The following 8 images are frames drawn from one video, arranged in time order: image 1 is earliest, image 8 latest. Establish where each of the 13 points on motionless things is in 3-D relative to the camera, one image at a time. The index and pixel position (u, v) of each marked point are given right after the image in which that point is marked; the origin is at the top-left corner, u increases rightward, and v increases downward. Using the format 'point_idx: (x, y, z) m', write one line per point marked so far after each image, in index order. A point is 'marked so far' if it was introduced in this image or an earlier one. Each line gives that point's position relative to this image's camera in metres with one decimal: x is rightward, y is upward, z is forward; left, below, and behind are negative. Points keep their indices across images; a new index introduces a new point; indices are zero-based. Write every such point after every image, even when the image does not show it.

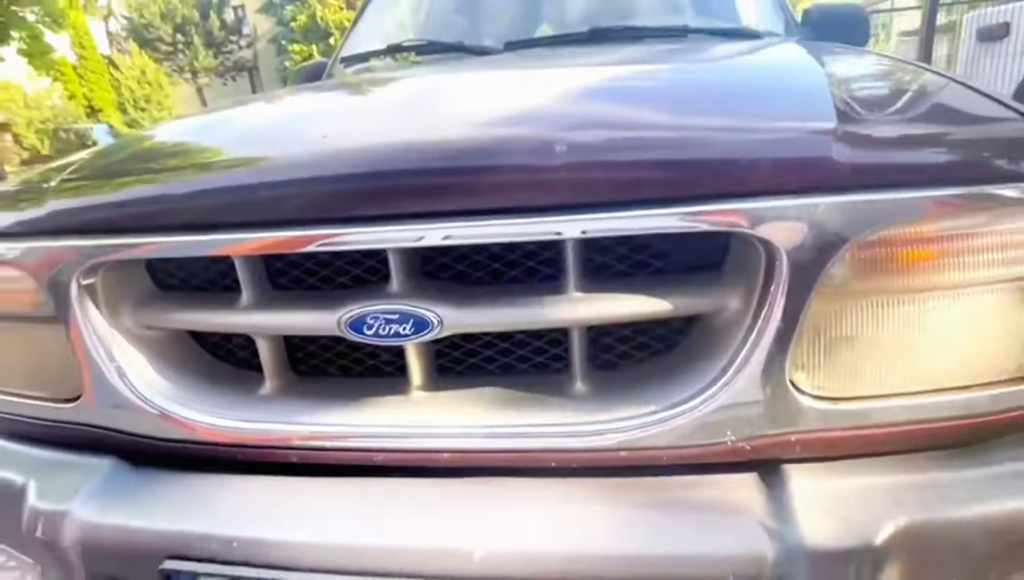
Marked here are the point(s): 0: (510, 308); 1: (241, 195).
0: (-0.1, 0.0, +0.8) m
1: (-0.4, +0.1, +0.9) m
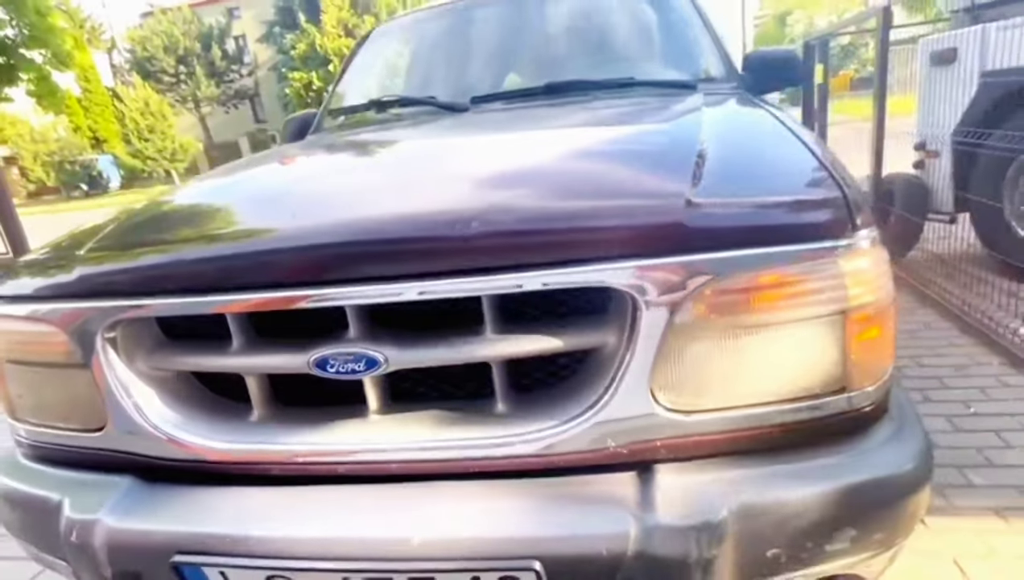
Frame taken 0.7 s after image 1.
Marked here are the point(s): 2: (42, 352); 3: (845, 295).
0: (-0.1, -0.1, +1.0) m
1: (-0.5, +0.1, +1.1) m
2: (-0.9, -0.1, +1.2) m
3: (+0.5, 0.0, +1.0) m
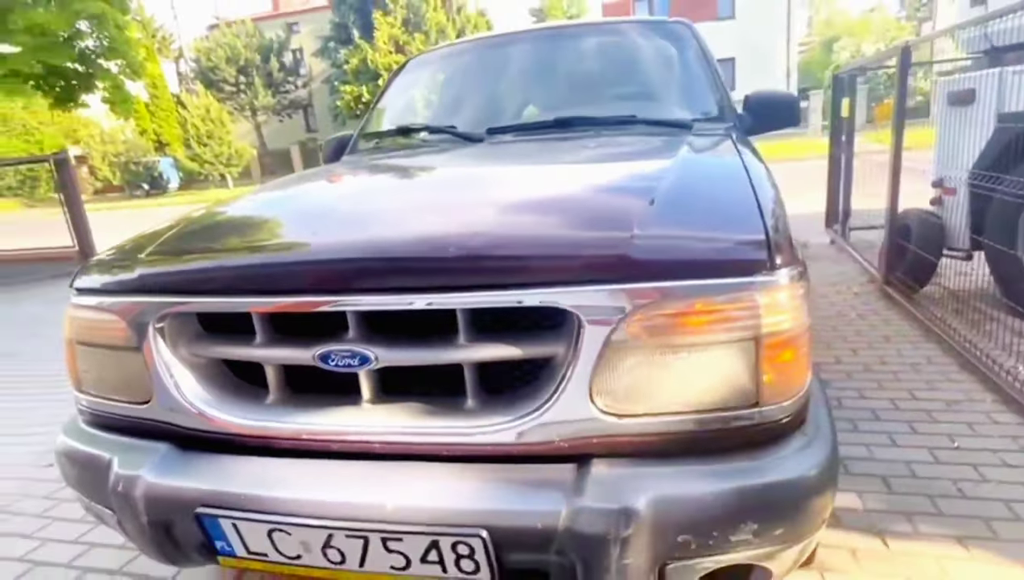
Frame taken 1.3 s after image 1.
0: (-0.2, -0.1, +1.2) m
1: (-0.5, 0.0, +1.3) m
2: (-1.0, -0.1, +1.4) m
3: (+0.5, -0.1, +1.1) m
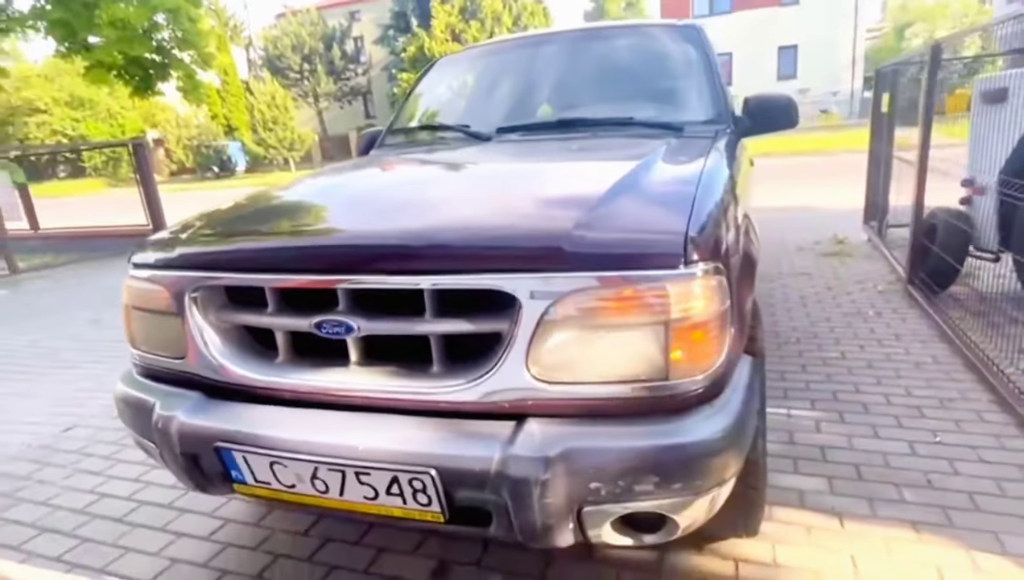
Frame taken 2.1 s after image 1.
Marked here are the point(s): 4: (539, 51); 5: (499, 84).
0: (-0.3, -0.1, +1.5) m
1: (-0.6, +0.1, +1.6) m
2: (-1.1, 0.0, +1.8) m
3: (+0.4, 0.0, +1.3) m
4: (+0.1, +1.3, +3.2) m
5: (-0.1, +1.1, +3.1) m
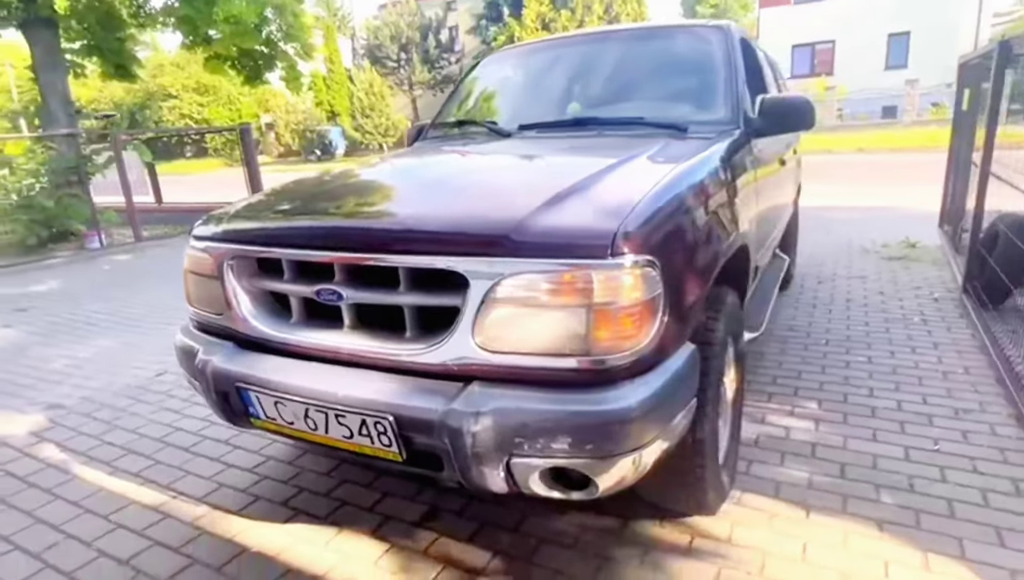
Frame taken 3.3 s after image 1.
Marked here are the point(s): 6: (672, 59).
0: (-0.4, 0.0, +1.8) m
1: (-0.7, +0.2, +1.9) m
2: (-1.1, +0.1, +2.2) m
3: (+0.2, 0.0, +1.5) m
4: (+0.3, +1.4, +3.3) m
5: (+0.1, +1.2, +3.3) m
6: (+0.8, +1.2, +3.0) m
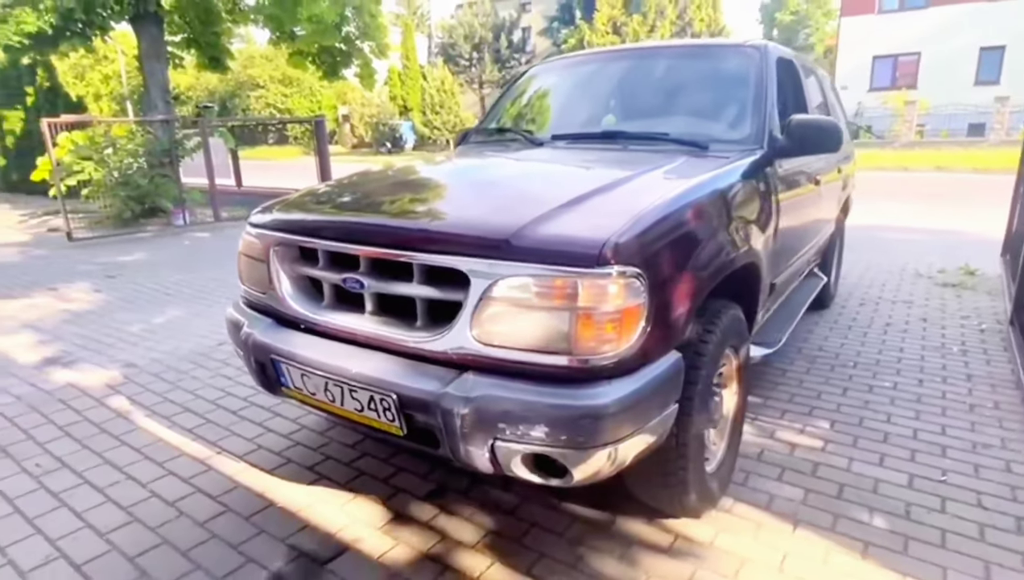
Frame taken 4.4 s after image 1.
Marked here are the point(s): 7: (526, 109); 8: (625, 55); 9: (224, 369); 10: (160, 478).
0: (-0.4, 0.0, +2.0) m
1: (-0.7, +0.2, +2.2) m
2: (-1.1, +0.2, +2.5) m
3: (+0.2, 0.0, +1.7) m
4: (+0.6, +1.3, +3.5) m
5: (+0.4, +1.2, +3.5) m
6: (+1.0, +1.1, +3.1) m
7: (+0.1, +1.1, +3.6) m
8: (+0.7, +1.4, +3.4) m
9: (-2.0, -0.5, +4.0) m
10: (-1.7, -0.9, +2.7) m
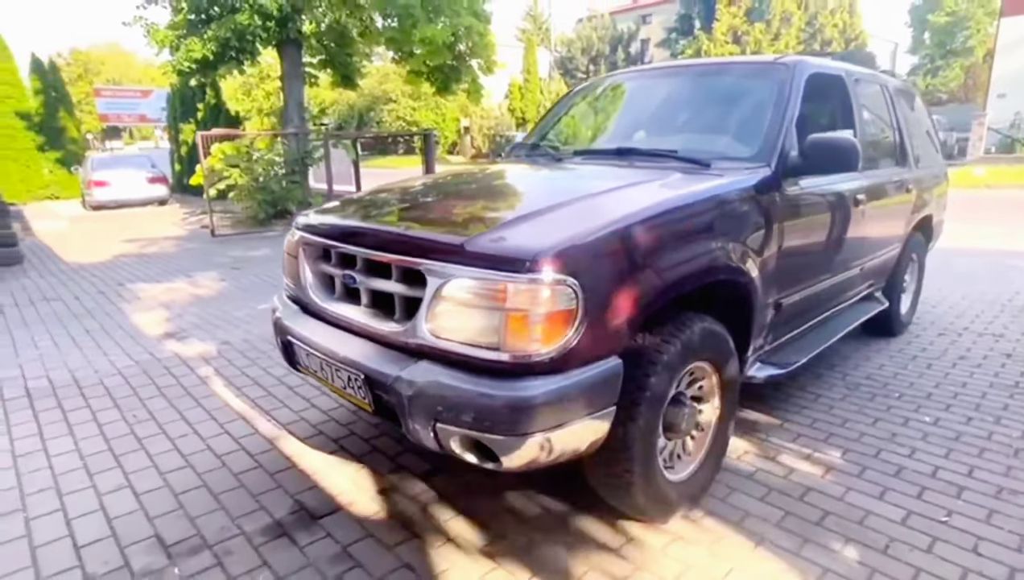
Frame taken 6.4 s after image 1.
0: (-0.5, 0.0, +2.3) m
1: (-0.8, +0.3, +2.5) m
2: (-1.1, +0.2, +2.9) m
3: (0.0, 0.0, +1.9) m
4: (+0.8, +1.3, +3.5) m
5: (+0.6, +1.1, +3.6) m
6: (+1.2, +1.0, +3.1) m
7: (+0.3, +1.1, +3.8) m
8: (+0.9, +1.3, +3.5) m
9: (-1.7, -0.5, +4.5) m
10: (-1.6, -0.8, +3.3) m
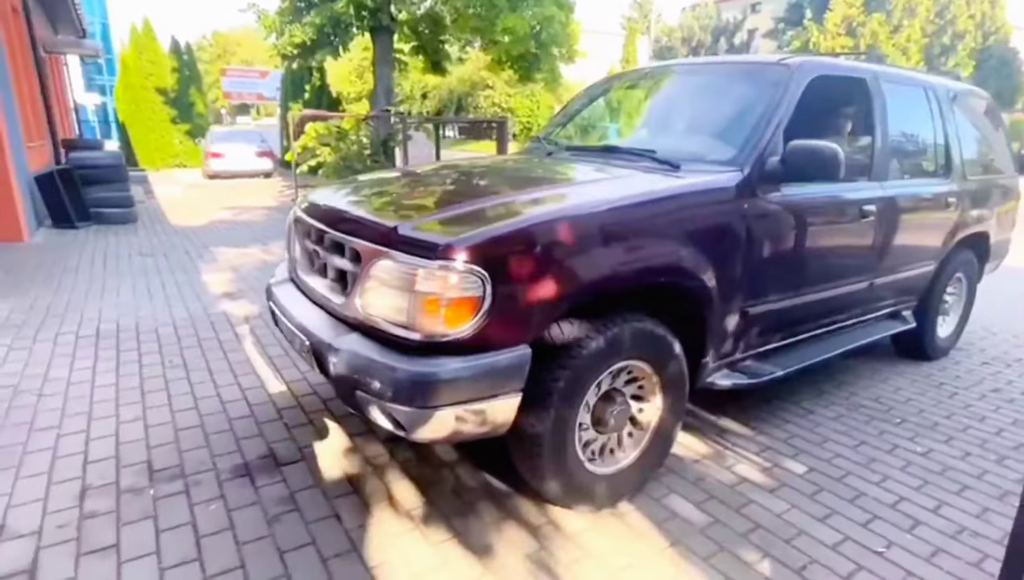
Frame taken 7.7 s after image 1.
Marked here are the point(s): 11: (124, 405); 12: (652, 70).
0: (-0.7, +0.1, +2.5) m
1: (-0.9, +0.4, +2.8) m
2: (-1.2, +0.4, +3.2) m
3: (-0.3, 0.0, +2.0) m
4: (+0.9, +1.3, +3.5) m
5: (+0.6, +1.1, +3.6) m
6: (+1.1, +1.0, +3.0) m
7: (+0.4, +1.1, +3.8) m
8: (+0.9, +1.3, +3.5) m
9: (-1.6, -0.3, +4.9) m
10: (-1.8, -0.6, +3.7) m
11: (-2.3, -0.7, +3.4) m
12: (+0.8, +1.3, +3.6) m
